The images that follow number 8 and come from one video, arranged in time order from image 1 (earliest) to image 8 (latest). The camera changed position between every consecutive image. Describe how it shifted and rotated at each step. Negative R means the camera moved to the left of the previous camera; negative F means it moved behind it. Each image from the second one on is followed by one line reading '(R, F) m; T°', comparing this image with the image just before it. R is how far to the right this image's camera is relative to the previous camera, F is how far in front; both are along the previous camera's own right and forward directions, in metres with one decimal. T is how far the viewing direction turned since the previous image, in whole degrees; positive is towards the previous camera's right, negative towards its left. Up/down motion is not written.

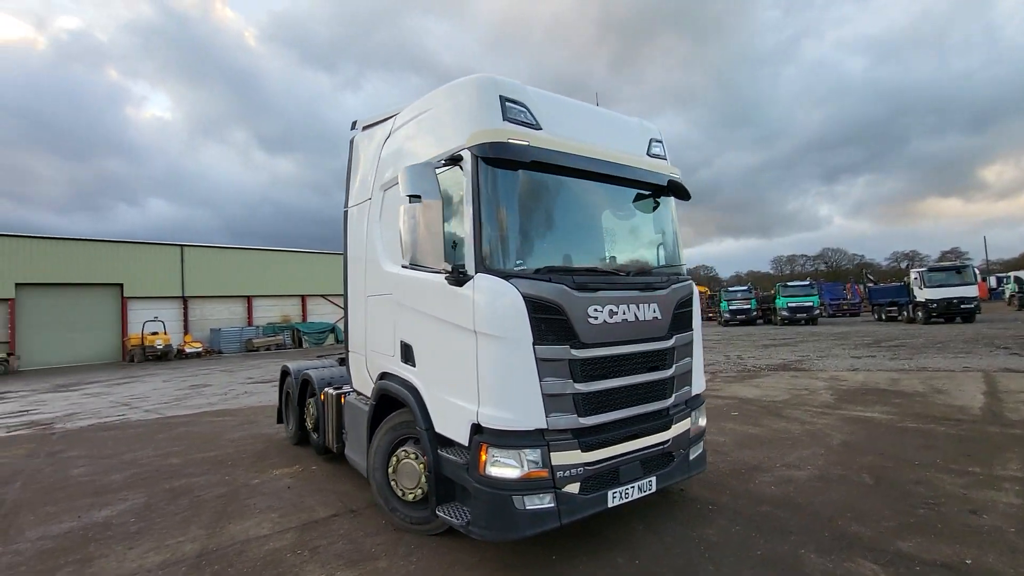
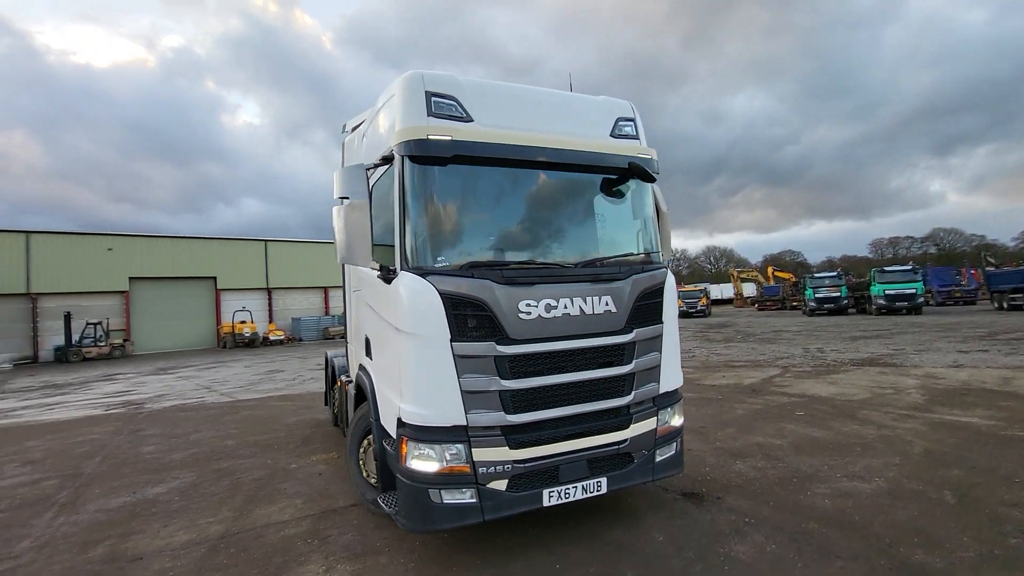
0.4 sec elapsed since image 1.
(+0.5, +0.3) m; -8°
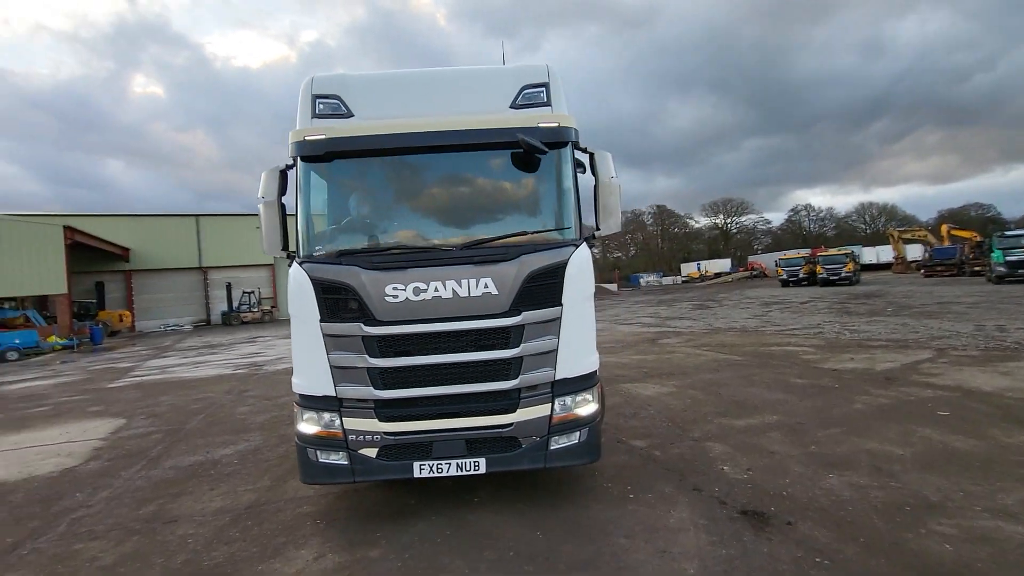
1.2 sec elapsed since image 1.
(+0.7, +0.6) m; -14°
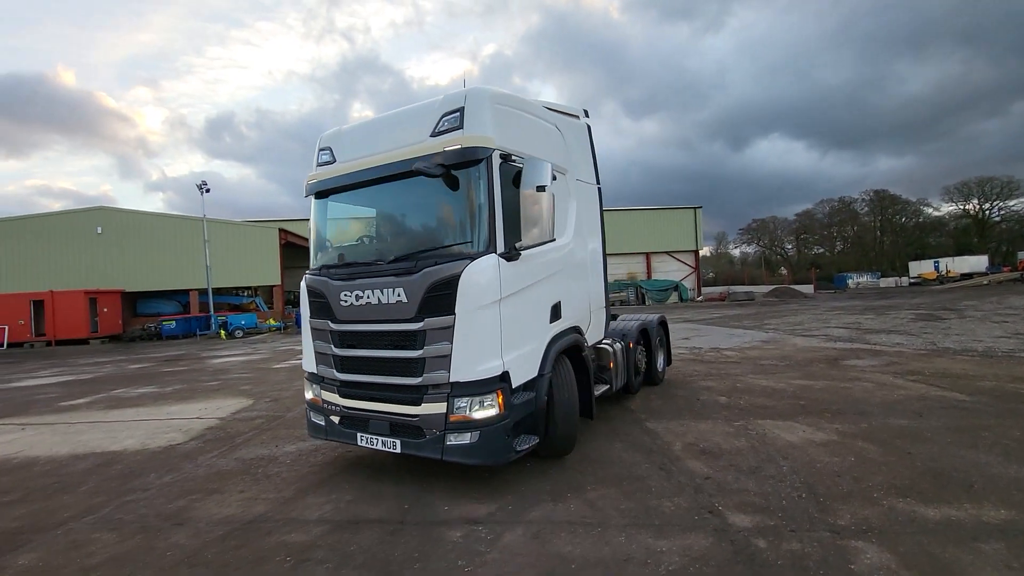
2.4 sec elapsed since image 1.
(+0.9, +1.2) m; -20°
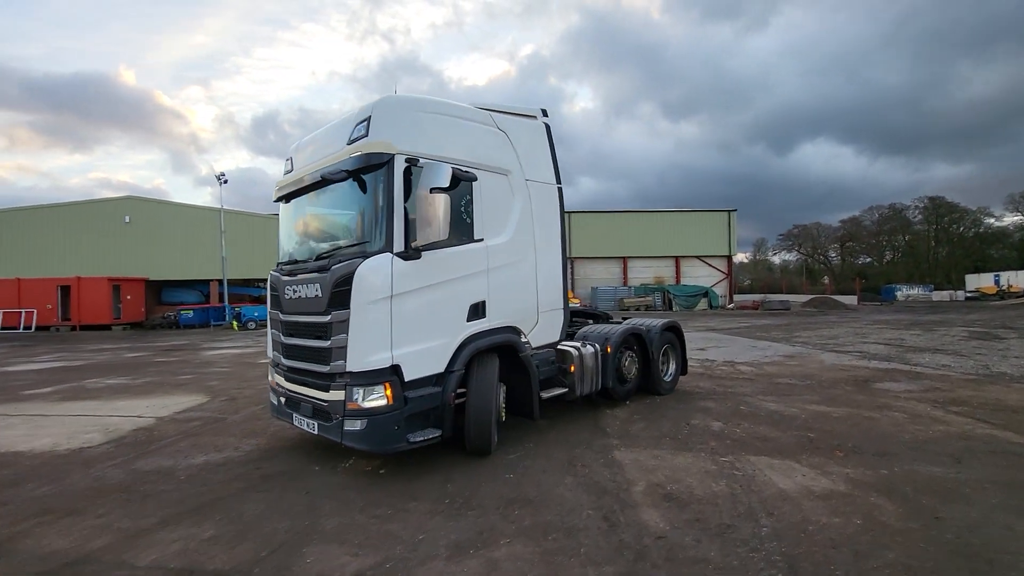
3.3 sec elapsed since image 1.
(+0.9, +0.9) m; -4°
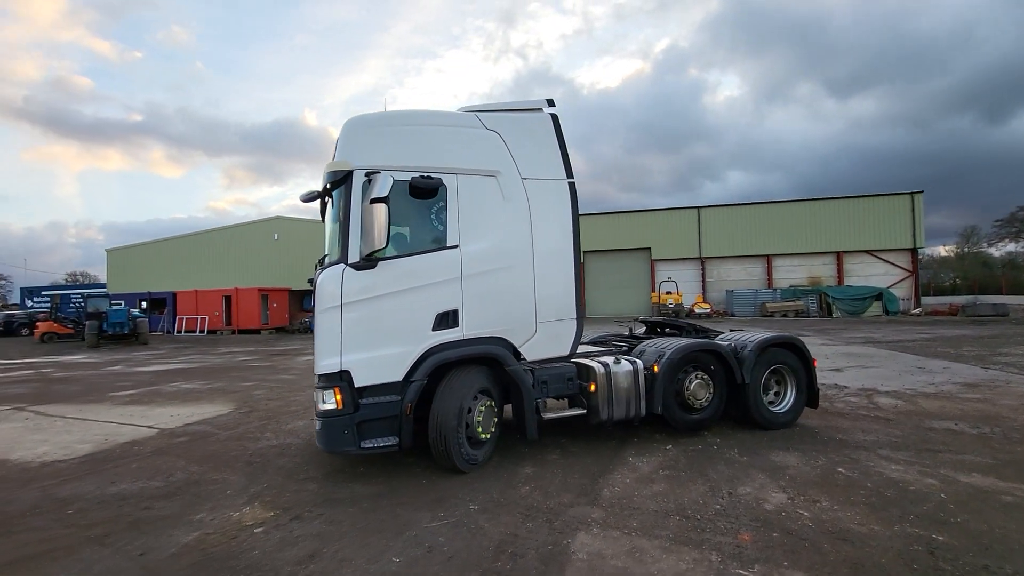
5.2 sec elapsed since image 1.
(+1.6, +1.6) m; -16°
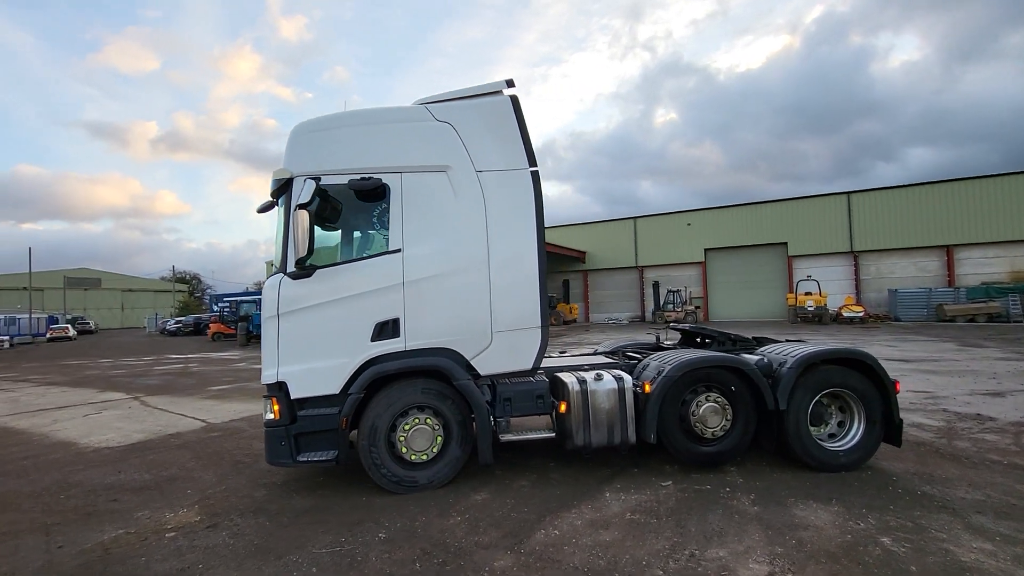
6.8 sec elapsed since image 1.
(+1.6, +0.7) m; -15°
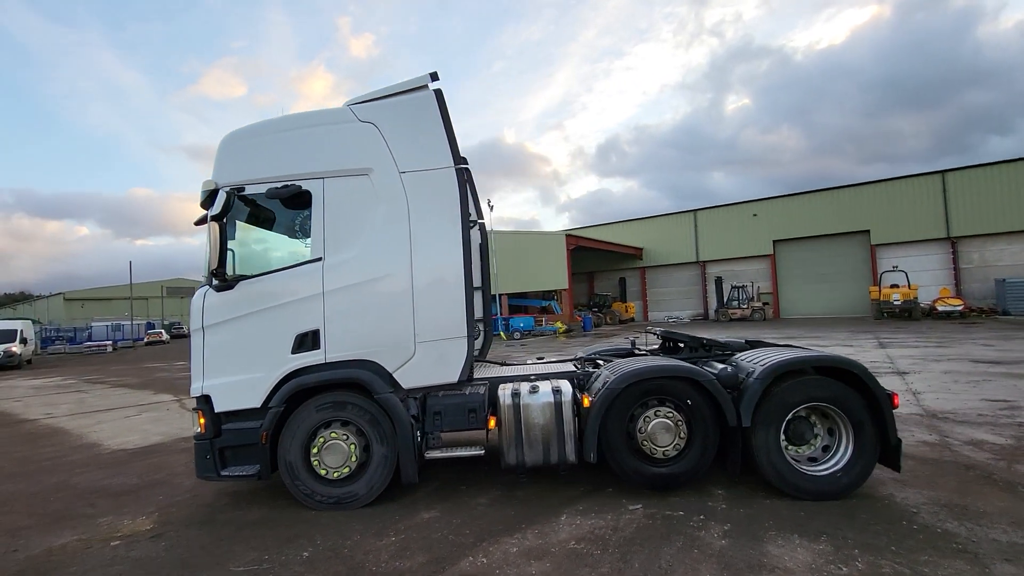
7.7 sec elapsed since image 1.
(+1.0, +0.4) m; -8°
